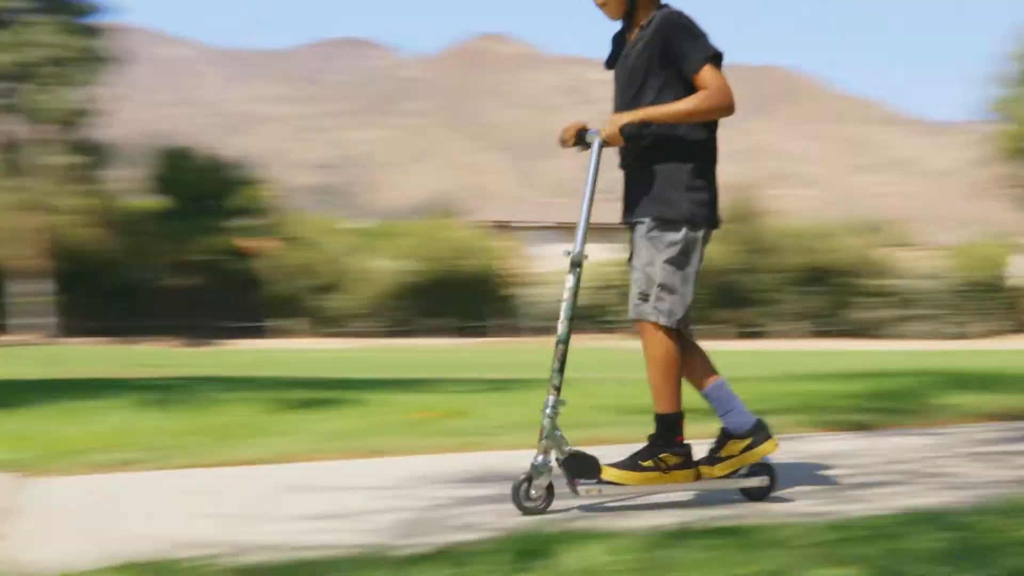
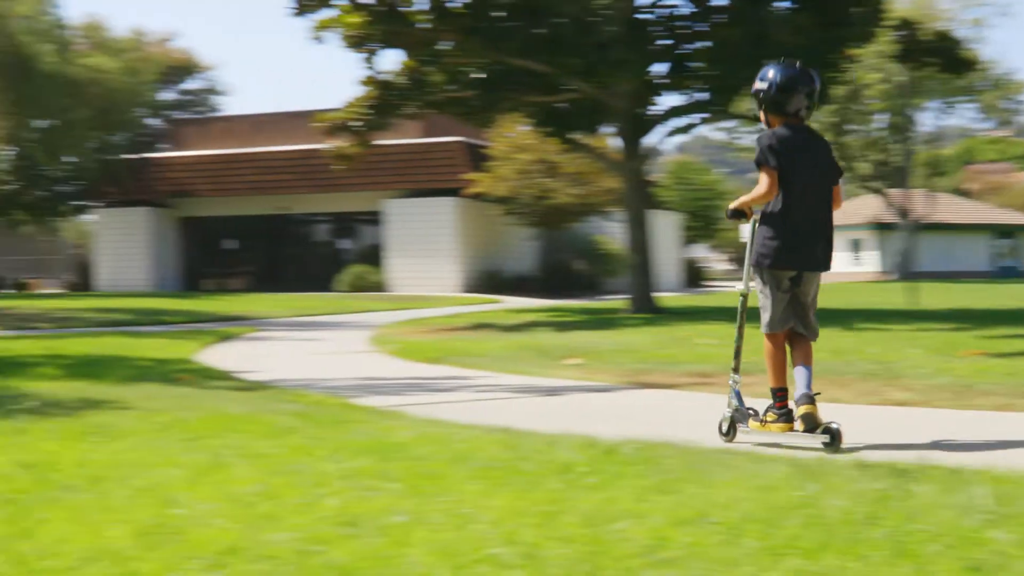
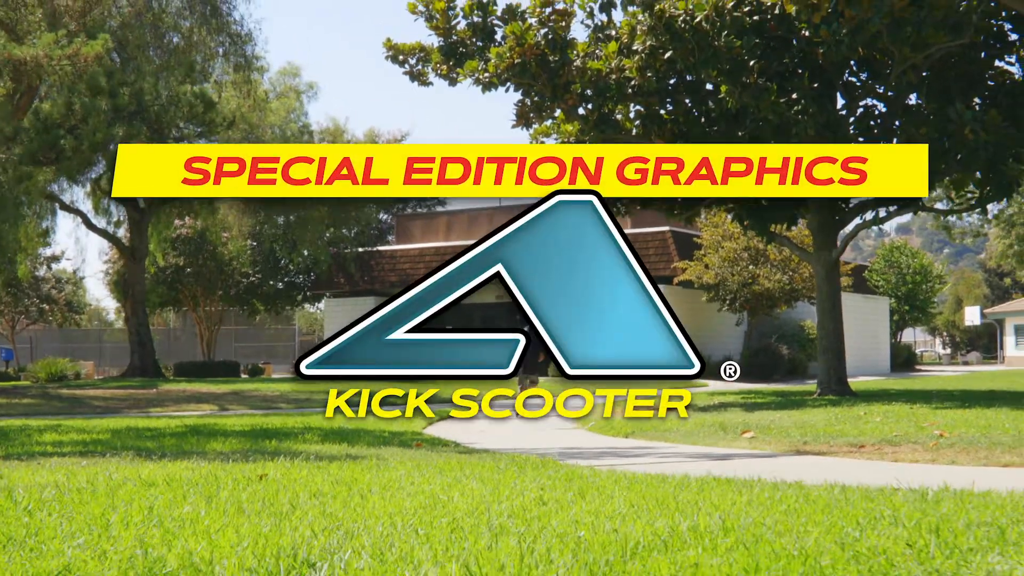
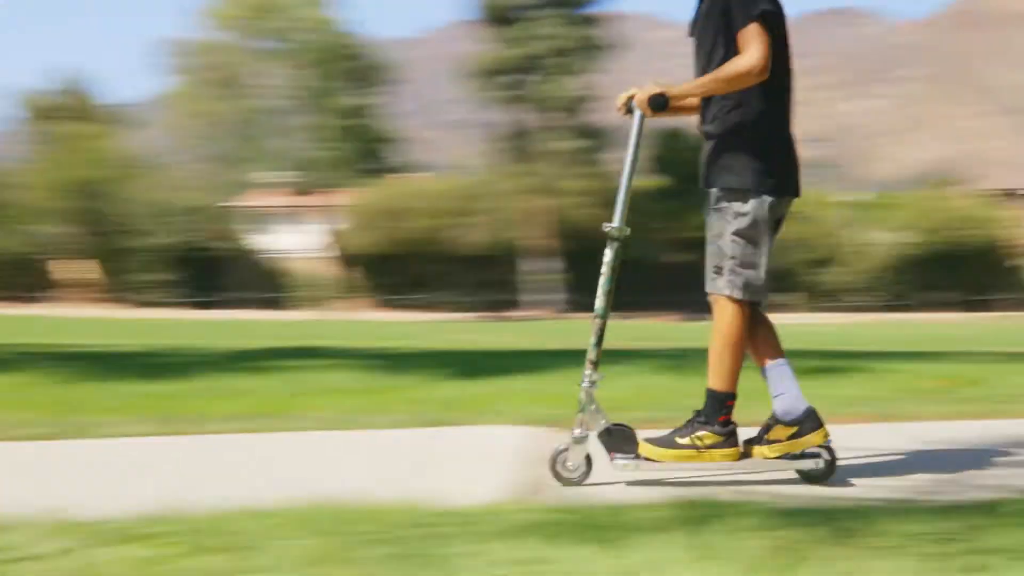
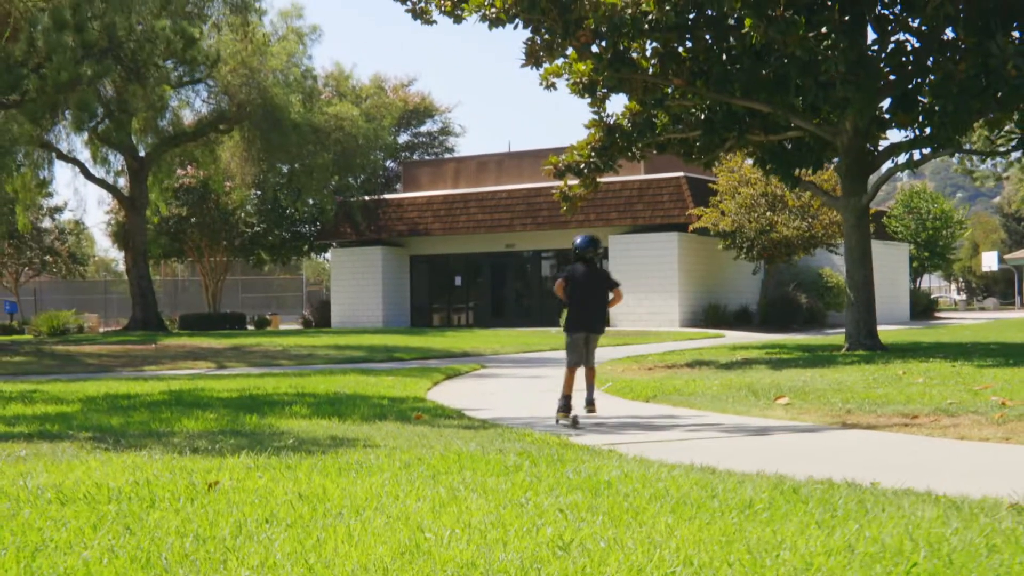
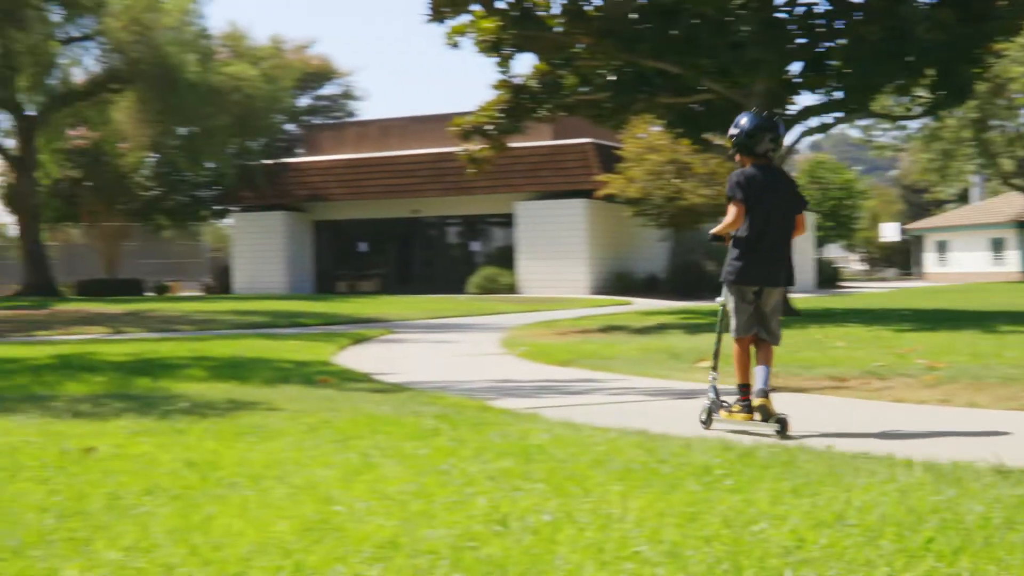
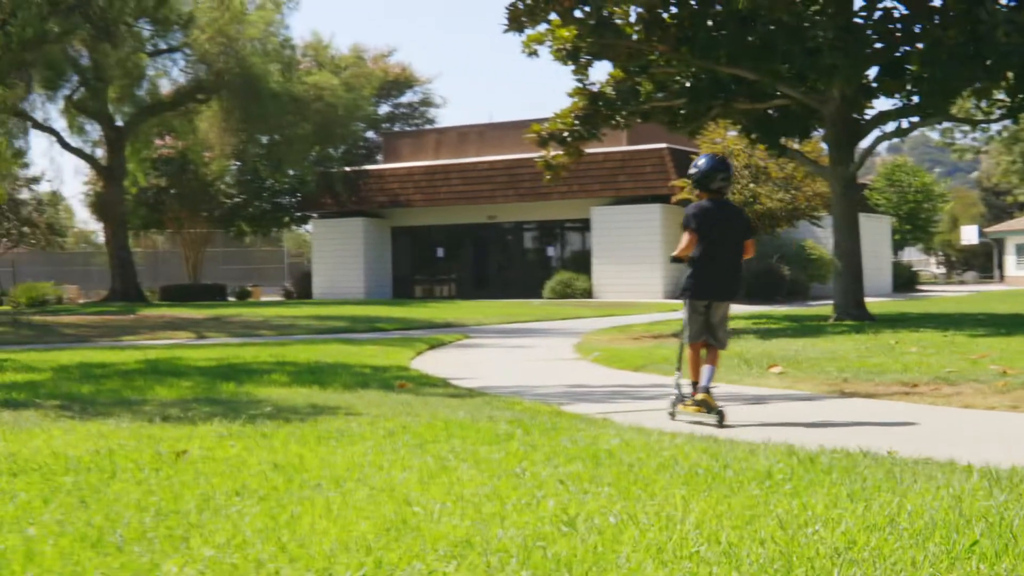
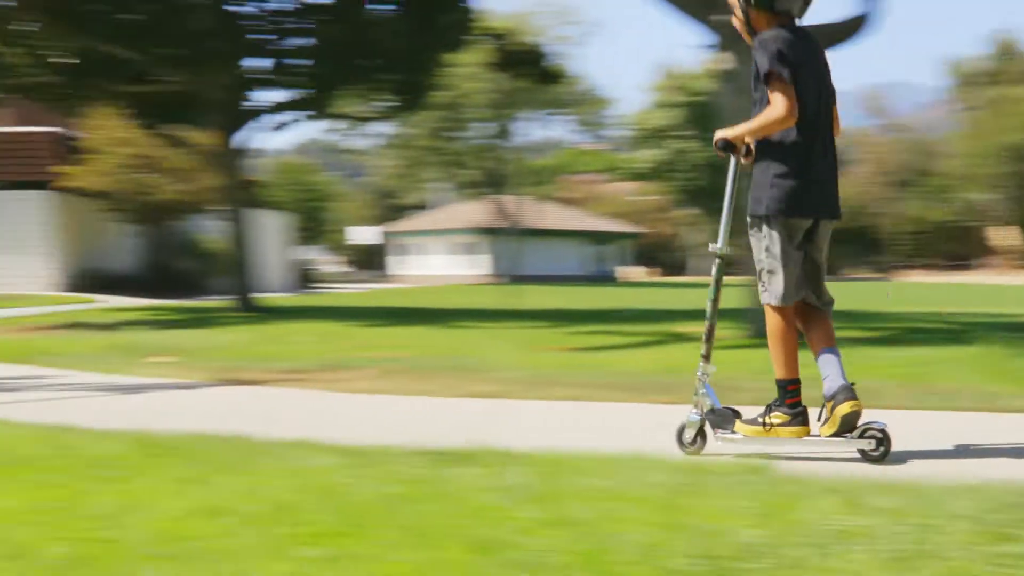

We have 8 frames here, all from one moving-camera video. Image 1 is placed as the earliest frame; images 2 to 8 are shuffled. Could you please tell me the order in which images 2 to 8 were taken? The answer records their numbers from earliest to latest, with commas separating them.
4, 8, 2, 6, 7, 5, 3
